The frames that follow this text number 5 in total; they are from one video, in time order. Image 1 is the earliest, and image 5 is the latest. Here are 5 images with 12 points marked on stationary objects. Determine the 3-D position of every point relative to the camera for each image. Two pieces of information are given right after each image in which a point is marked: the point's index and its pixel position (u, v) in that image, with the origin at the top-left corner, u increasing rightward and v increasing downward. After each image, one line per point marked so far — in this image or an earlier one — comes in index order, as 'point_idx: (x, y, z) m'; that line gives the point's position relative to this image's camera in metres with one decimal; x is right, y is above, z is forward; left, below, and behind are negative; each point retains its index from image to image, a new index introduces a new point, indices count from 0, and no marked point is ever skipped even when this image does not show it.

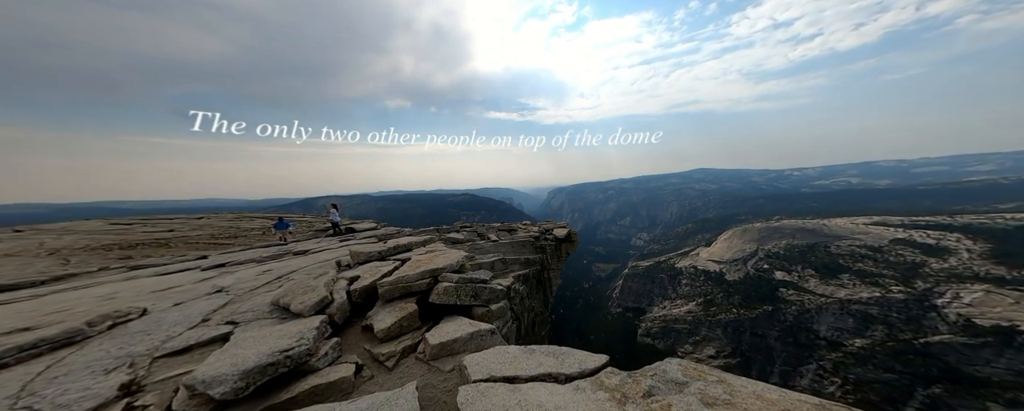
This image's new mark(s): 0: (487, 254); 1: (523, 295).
0: (-1.2, -2.5, +15.2) m
1: (+0.5, -4.7, +15.2) m
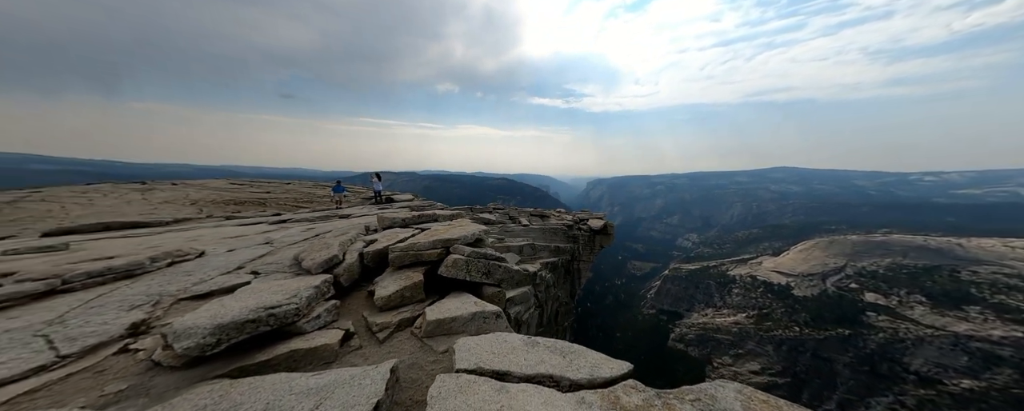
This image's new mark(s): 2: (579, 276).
0: (+0.3, -1.6, +14.6) m
1: (+1.8, -3.8, +14.5) m
2: (+4.6, -4.8, +20.0) m
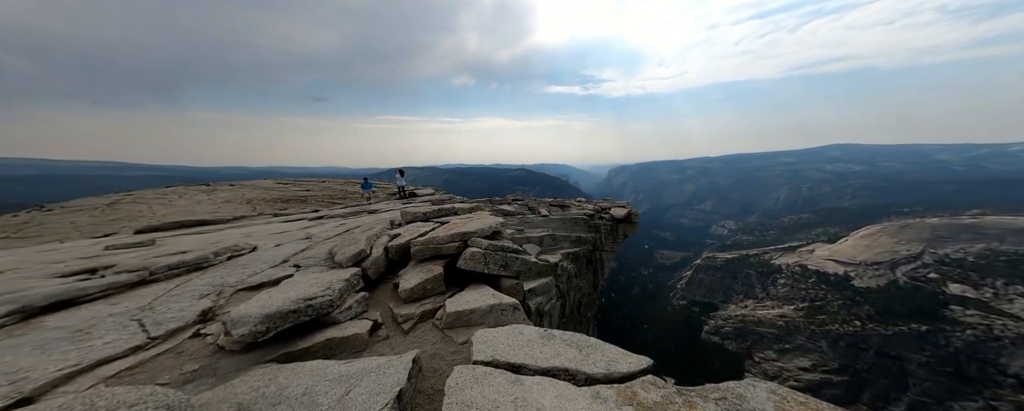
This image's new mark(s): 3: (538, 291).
0: (+1.2, -1.1, +14.5) m
1: (+2.9, -3.4, +14.4) m
2: (+6.0, -4.0, +19.7) m
3: (+0.7, -2.3, +8.1) m
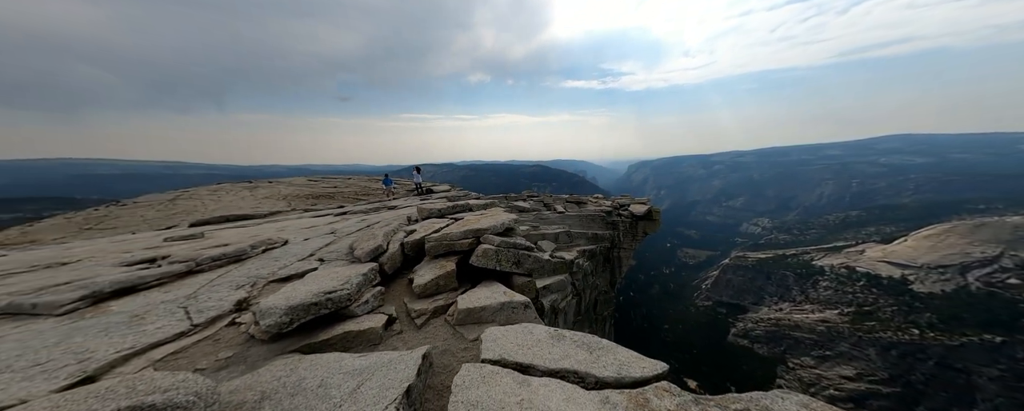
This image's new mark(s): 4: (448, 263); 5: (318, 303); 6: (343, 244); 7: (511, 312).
0: (+2.0, -1.0, +14.4) m
1: (+3.6, -3.2, +14.2) m
2: (+7.1, -3.8, +19.3) m
3: (+1.1, -2.3, +8.0) m
4: (-1.2, -1.1, +5.5) m
5: (-2.6, -1.3, +3.8) m
6: (-4.5, -1.0, +7.4) m
7: (0.0, -1.5, +4.3) m
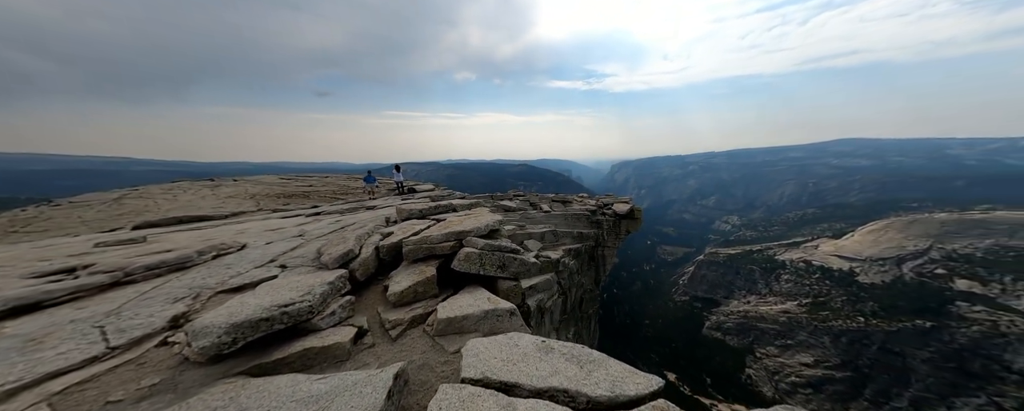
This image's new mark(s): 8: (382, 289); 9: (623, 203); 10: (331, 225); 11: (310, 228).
0: (+1.3, -1.0, +14.2) m
1: (+2.9, -3.2, +14.1) m
2: (+6.1, -3.8, +19.4) m
3: (+0.7, -2.2, +7.8) m
4: (-1.5, -1.1, +5.1) m
5: (-2.8, -1.3, +3.4) m
6: (-4.9, -1.0, +6.9) m
7: (-0.2, -1.5, +4.0) m
8: (-2.3, -1.5, +5.2) m
9: (+7.5, +0.1, +19.6) m
10: (-7.0, -0.8, +11.3) m
11: (-7.9, -0.9, +11.2) m
